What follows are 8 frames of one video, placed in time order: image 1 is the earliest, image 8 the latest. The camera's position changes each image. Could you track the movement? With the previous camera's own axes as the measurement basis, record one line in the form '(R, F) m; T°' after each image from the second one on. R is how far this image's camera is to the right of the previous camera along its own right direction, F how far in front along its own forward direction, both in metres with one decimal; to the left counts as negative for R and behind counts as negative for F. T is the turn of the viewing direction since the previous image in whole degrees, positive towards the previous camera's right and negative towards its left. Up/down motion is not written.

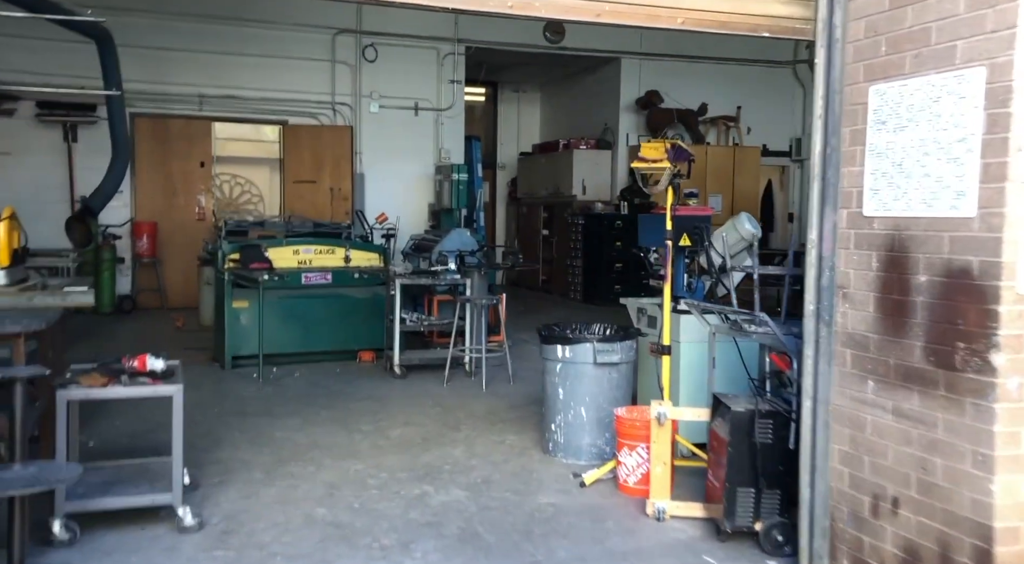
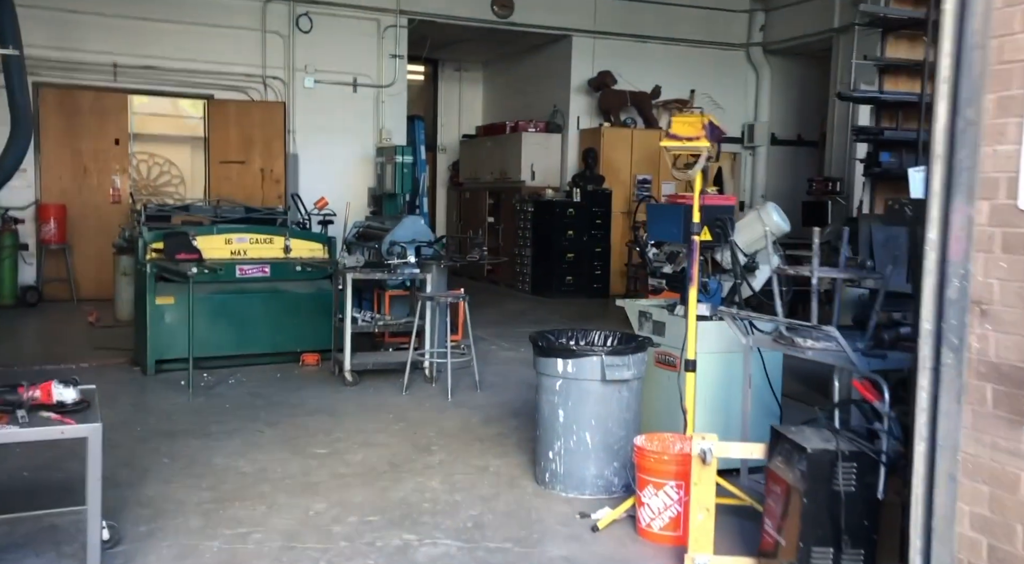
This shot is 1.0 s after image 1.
(-0.3, +0.7) m; +5°
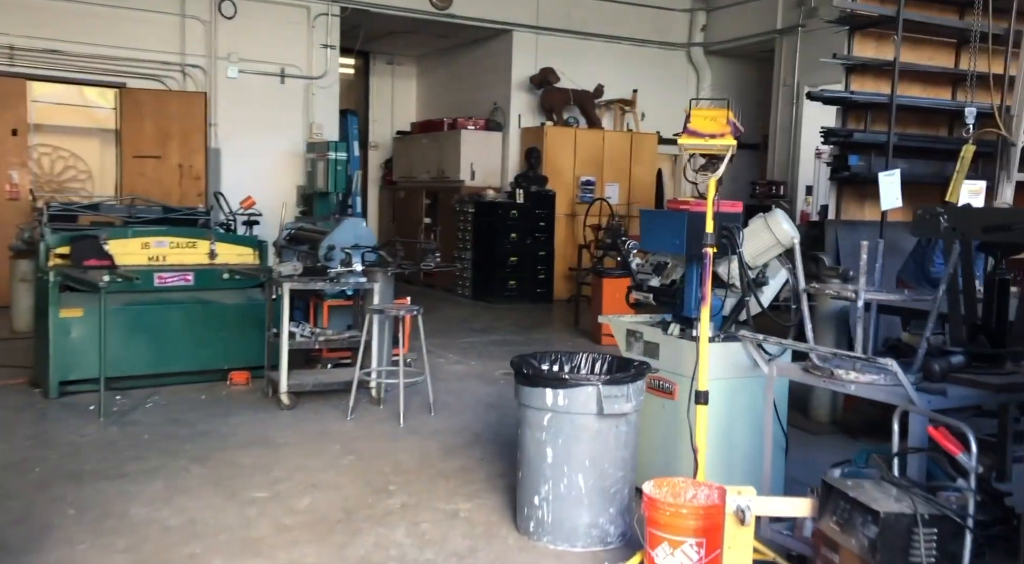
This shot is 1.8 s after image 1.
(-0.2, +0.5) m; +5°
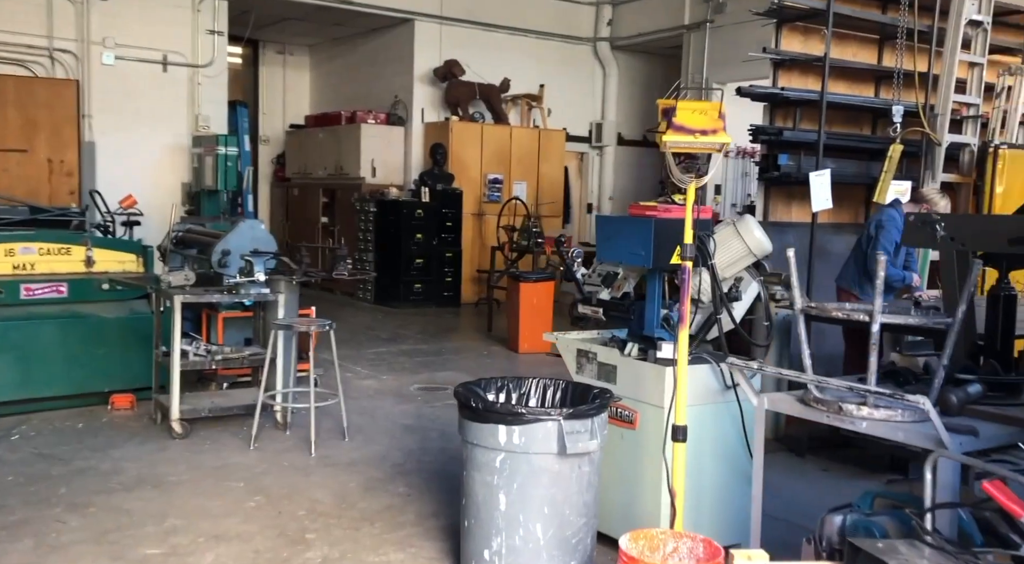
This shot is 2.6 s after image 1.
(-0.2, +0.4) m; +7°
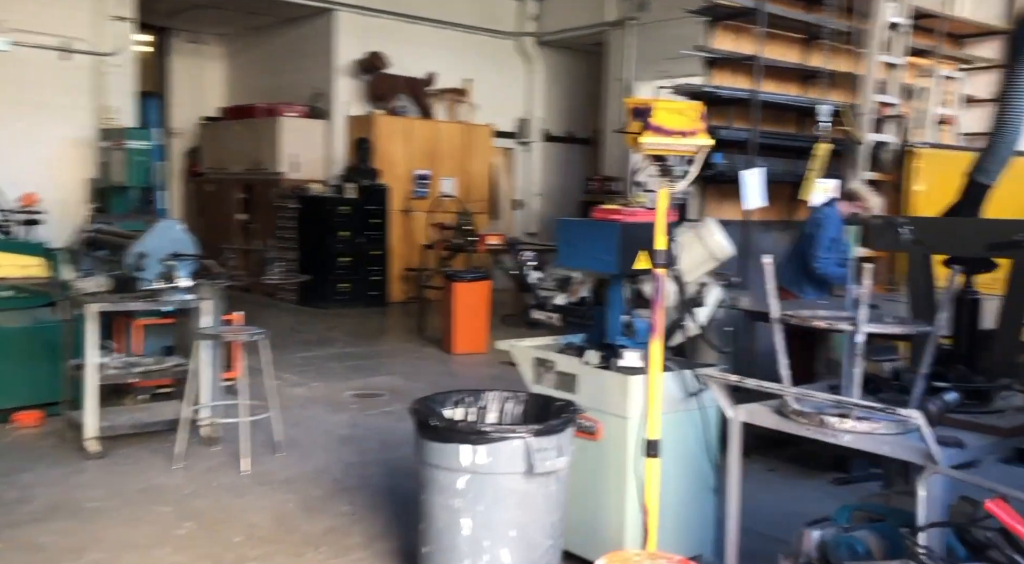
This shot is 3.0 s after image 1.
(-0.1, +0.1) m; +5°
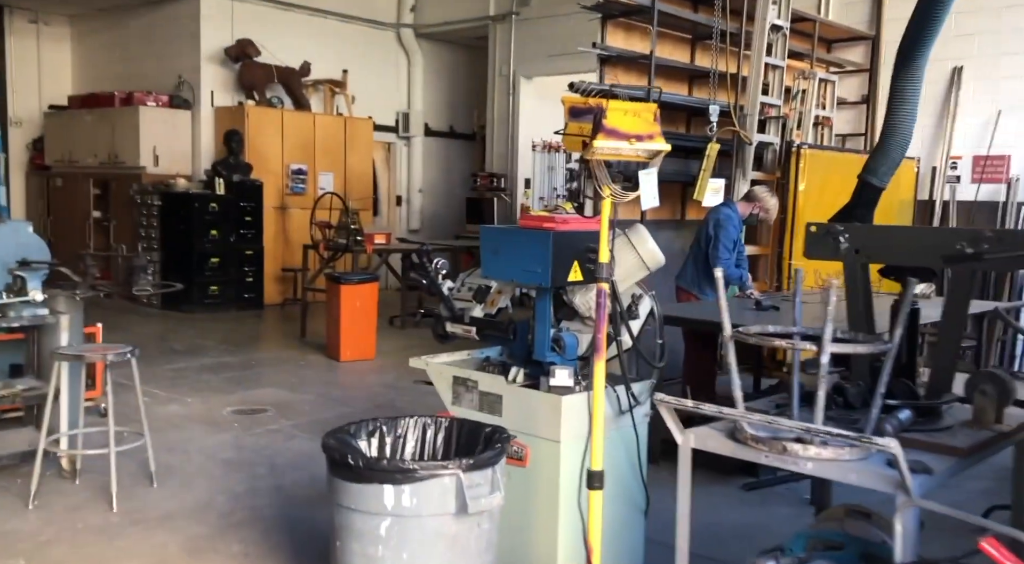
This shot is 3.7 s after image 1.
(-0.1, +0.2) m; +8°
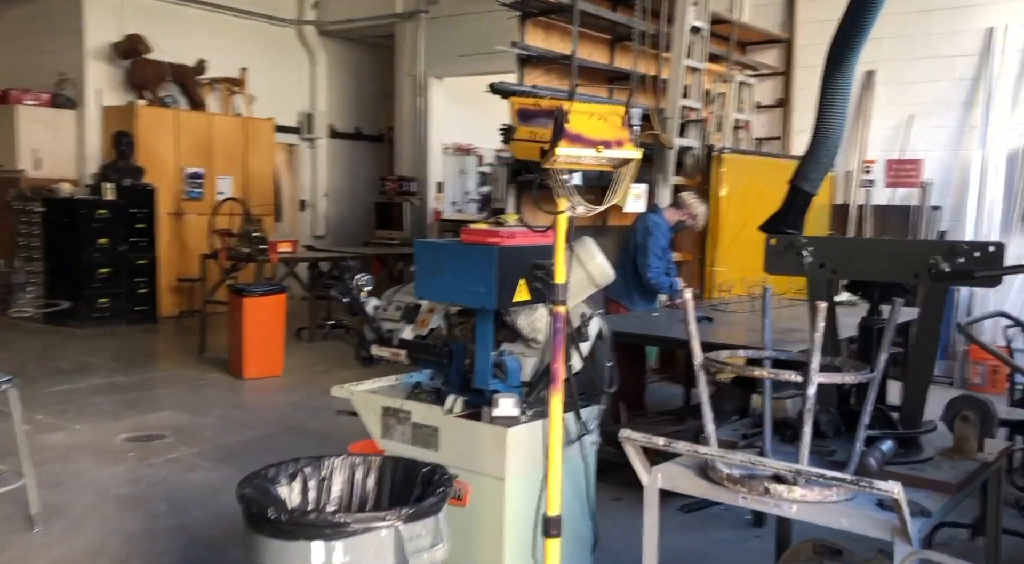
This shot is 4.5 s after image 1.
(-0.1, +0.3) m; +6°
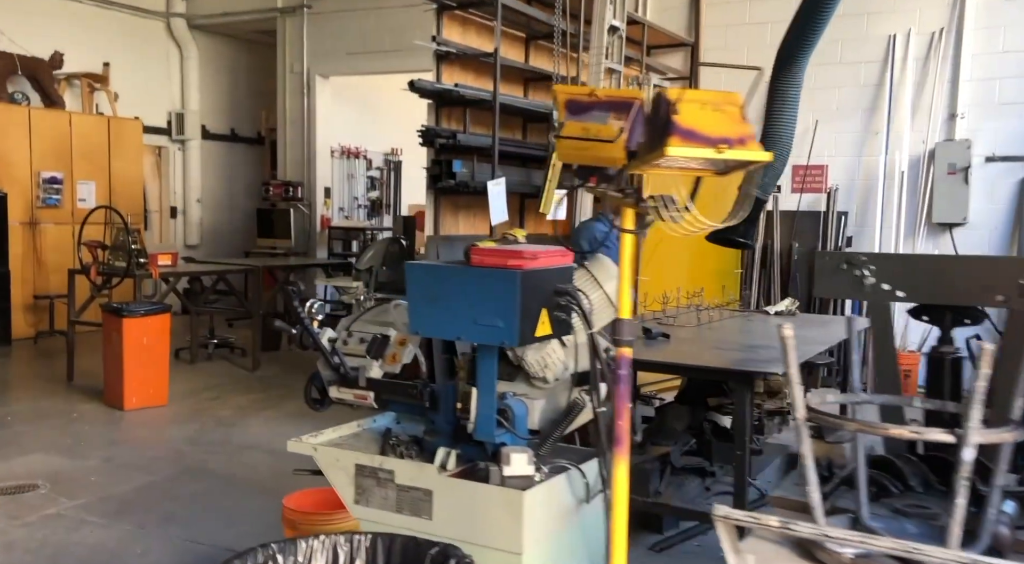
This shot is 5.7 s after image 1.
(-0.3, +0.4) m; +8°
